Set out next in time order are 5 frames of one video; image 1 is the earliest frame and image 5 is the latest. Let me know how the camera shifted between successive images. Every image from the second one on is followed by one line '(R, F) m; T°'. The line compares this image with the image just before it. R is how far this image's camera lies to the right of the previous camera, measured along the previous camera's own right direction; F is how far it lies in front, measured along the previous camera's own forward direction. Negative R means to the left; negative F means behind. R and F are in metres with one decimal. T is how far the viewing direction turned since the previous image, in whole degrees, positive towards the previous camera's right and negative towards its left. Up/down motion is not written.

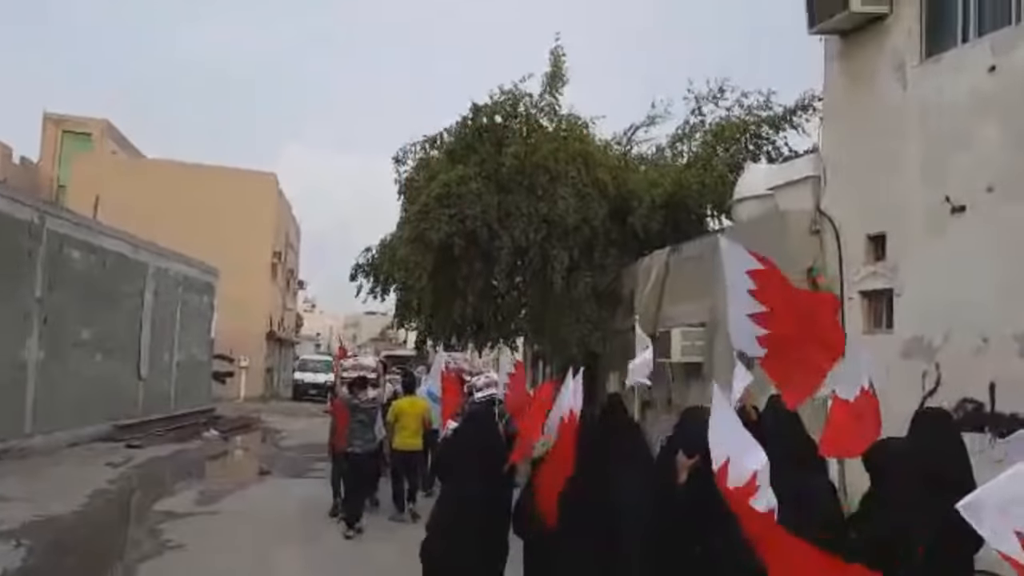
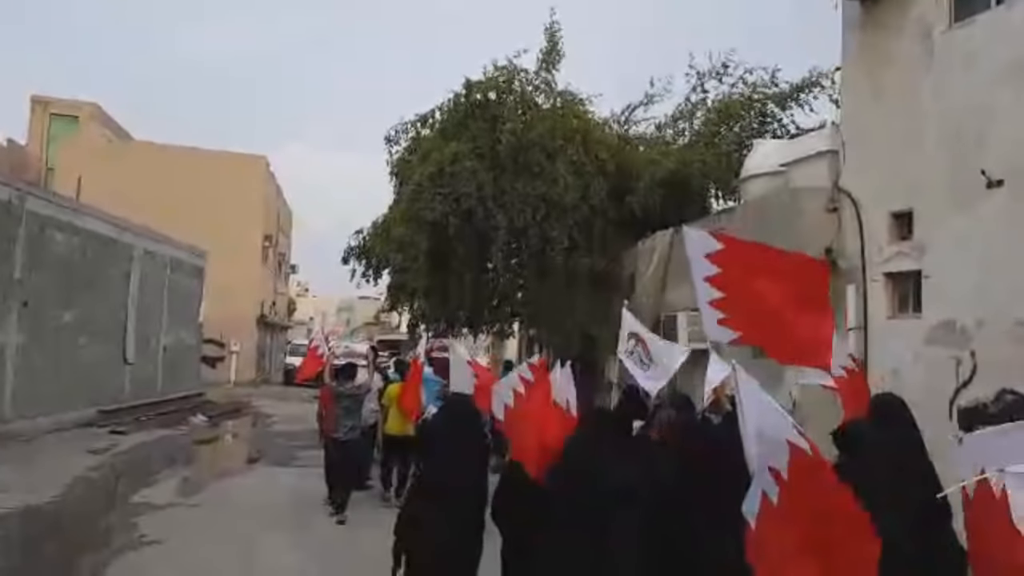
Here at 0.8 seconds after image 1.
(-0.1, +0.6) m; 0°
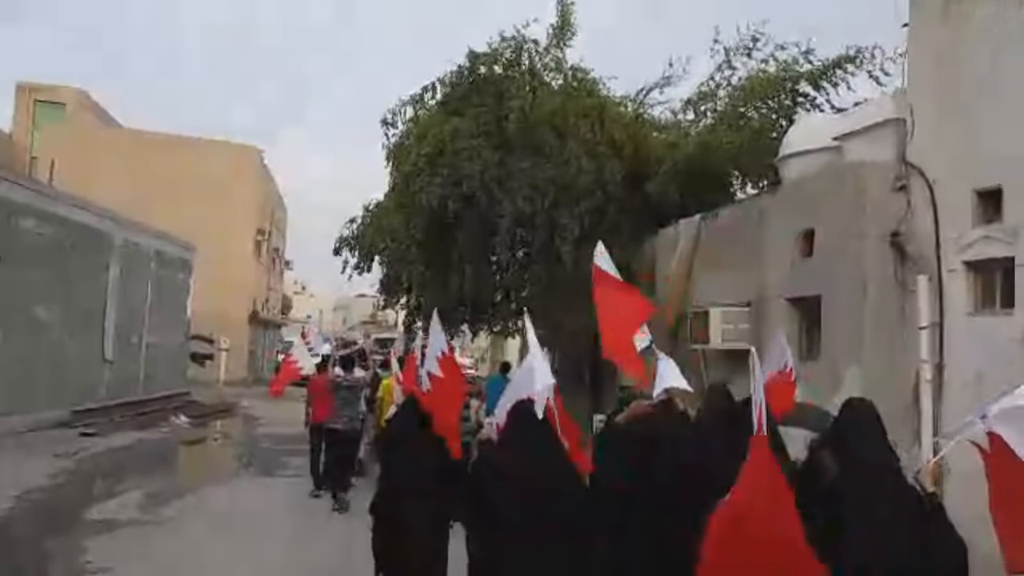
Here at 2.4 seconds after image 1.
(-0.1, +1.3) m; 0°
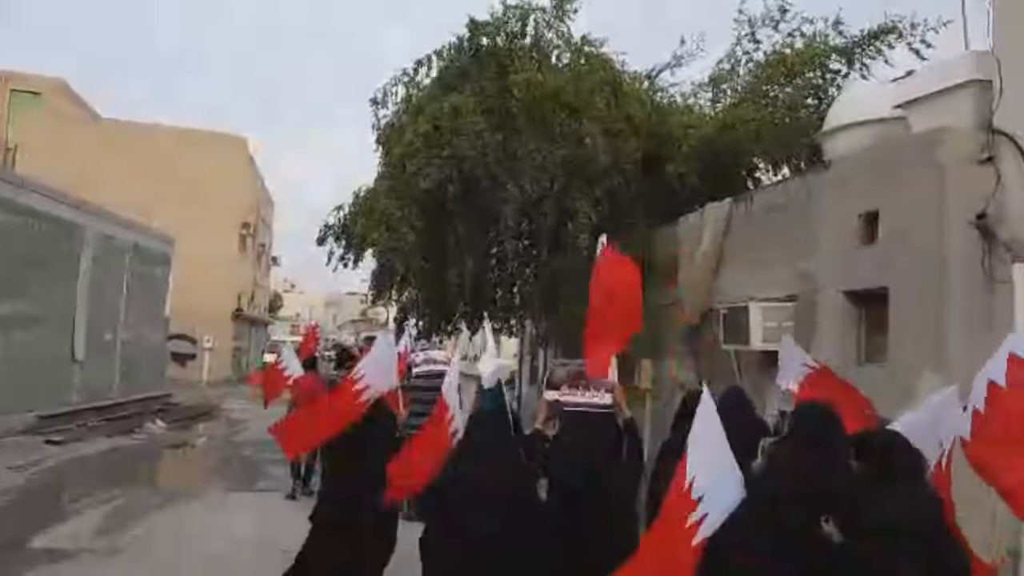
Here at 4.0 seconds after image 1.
(-0.1, +1.3) m; +1°
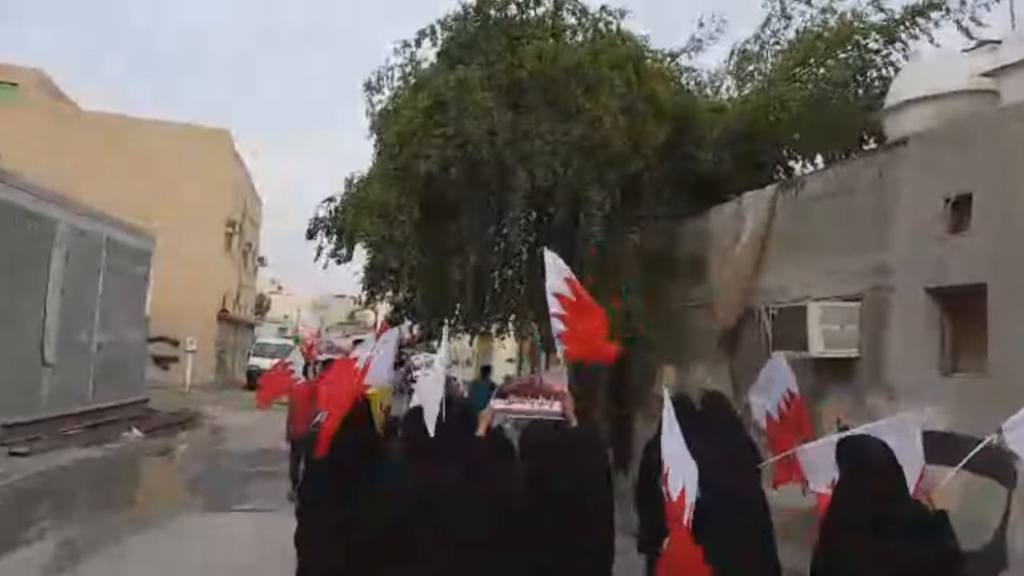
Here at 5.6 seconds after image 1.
(-0.2, +1.2) m; +1°
